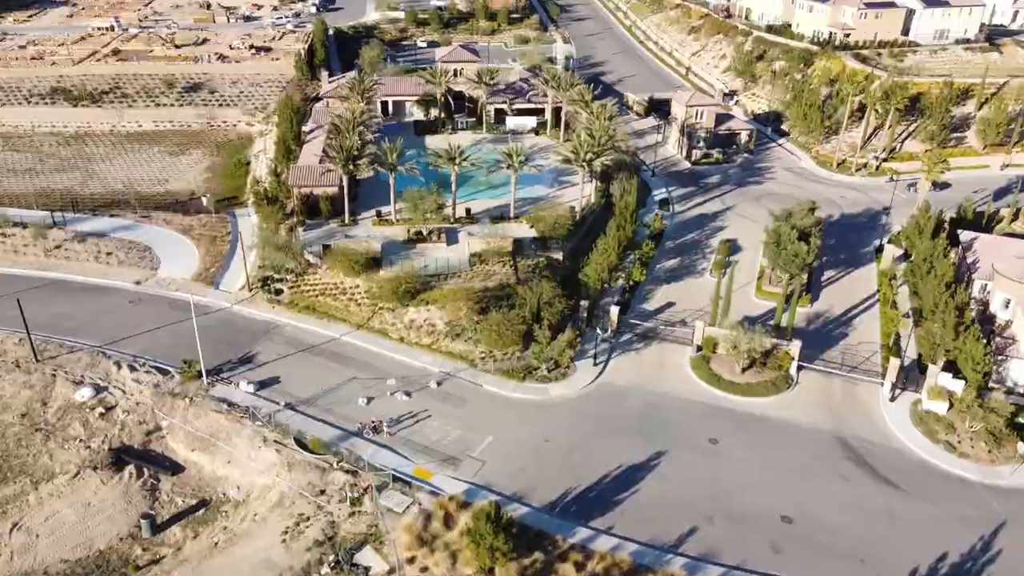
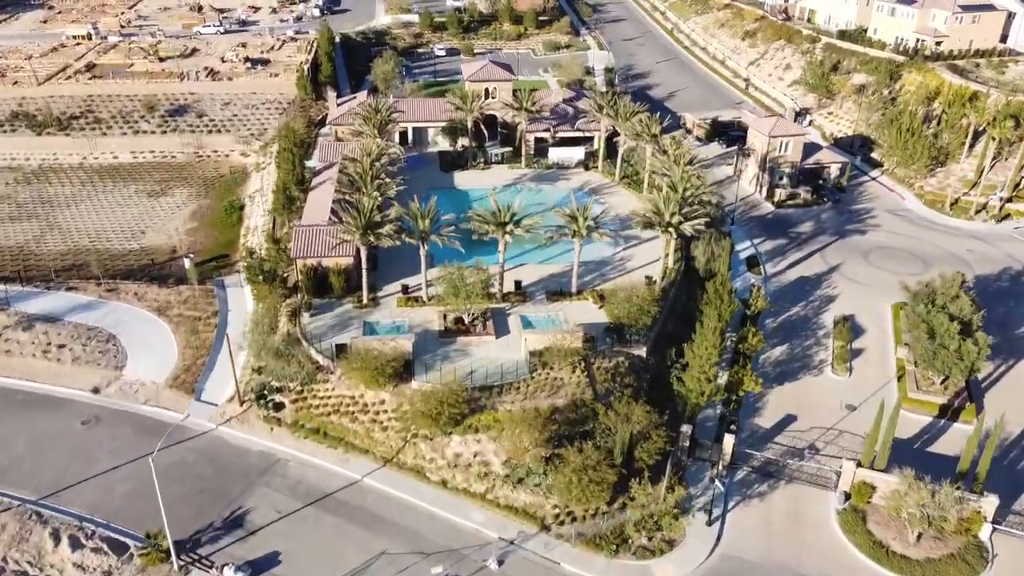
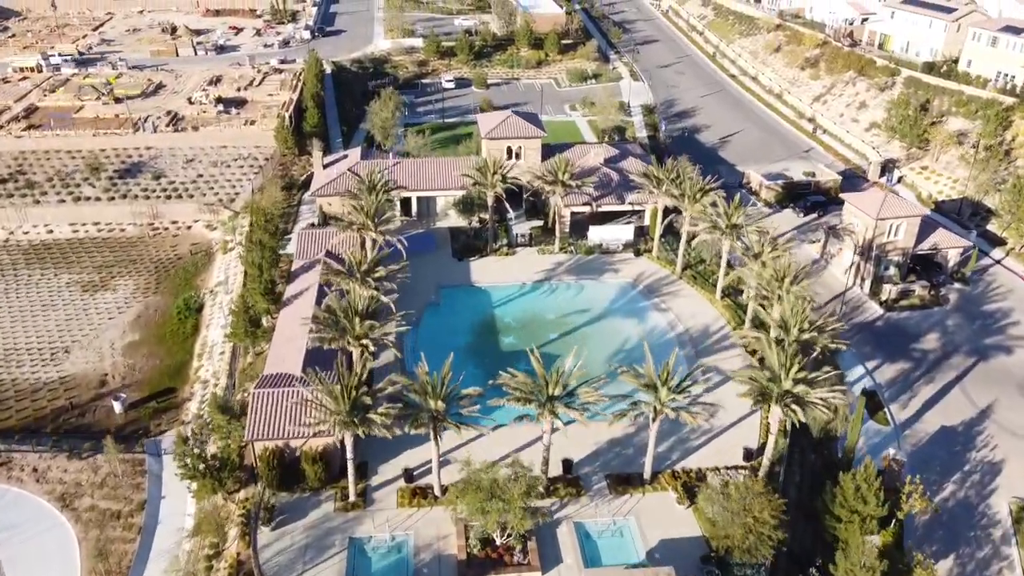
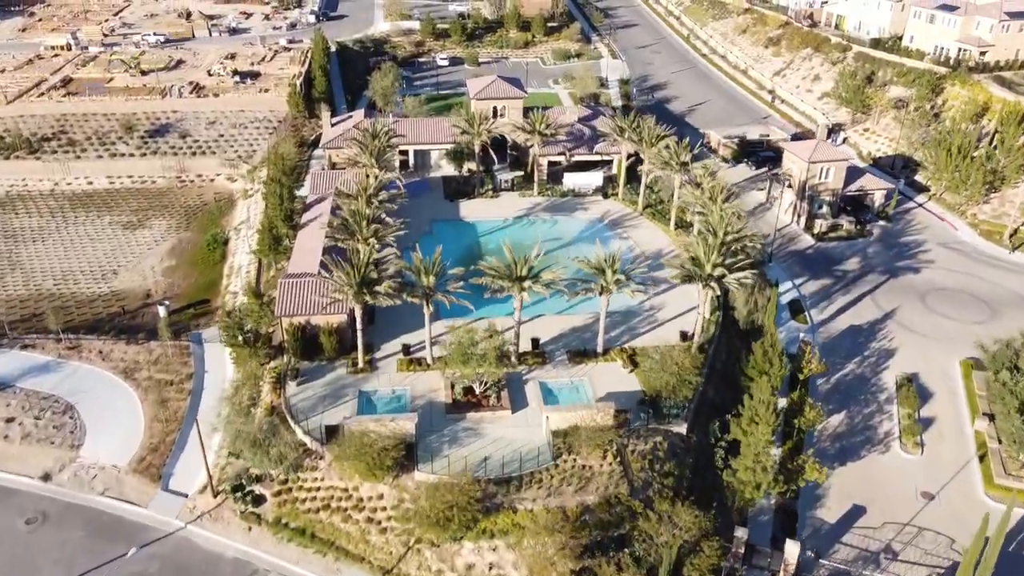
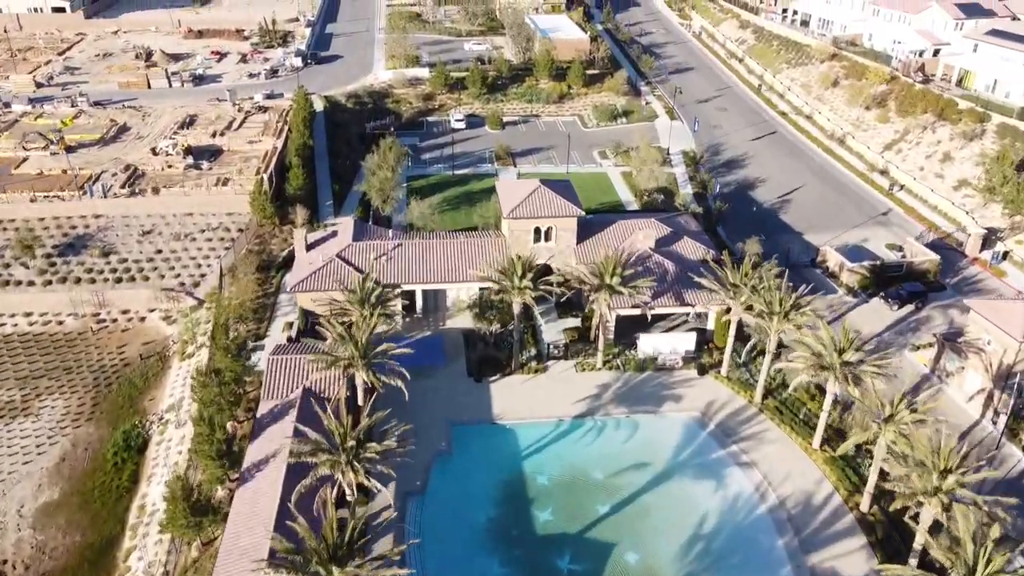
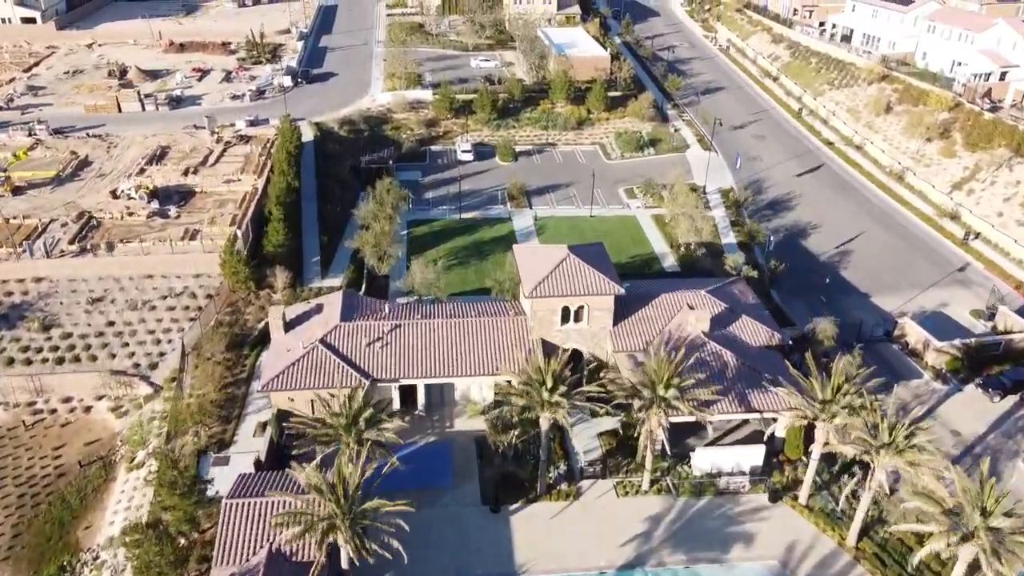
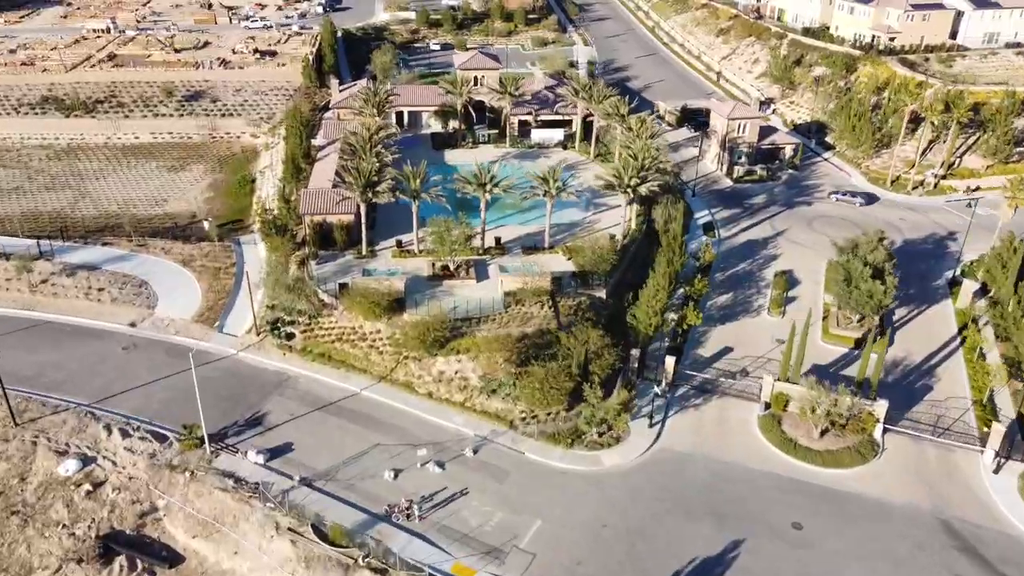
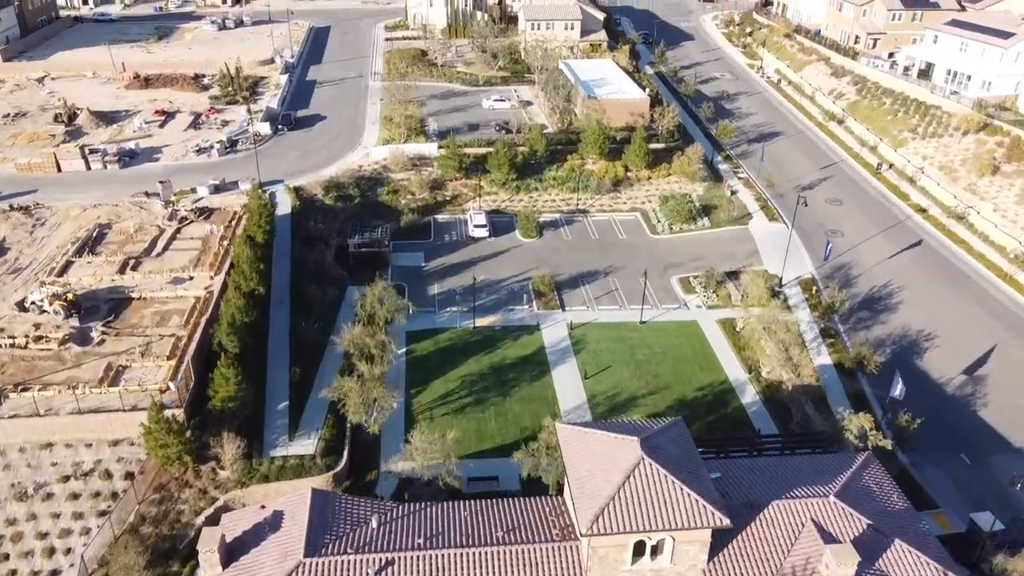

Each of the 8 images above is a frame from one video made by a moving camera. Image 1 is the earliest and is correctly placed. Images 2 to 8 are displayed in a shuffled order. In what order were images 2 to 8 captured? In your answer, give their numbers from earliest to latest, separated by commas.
7, 2, 4, 3, 5, 6, 8
